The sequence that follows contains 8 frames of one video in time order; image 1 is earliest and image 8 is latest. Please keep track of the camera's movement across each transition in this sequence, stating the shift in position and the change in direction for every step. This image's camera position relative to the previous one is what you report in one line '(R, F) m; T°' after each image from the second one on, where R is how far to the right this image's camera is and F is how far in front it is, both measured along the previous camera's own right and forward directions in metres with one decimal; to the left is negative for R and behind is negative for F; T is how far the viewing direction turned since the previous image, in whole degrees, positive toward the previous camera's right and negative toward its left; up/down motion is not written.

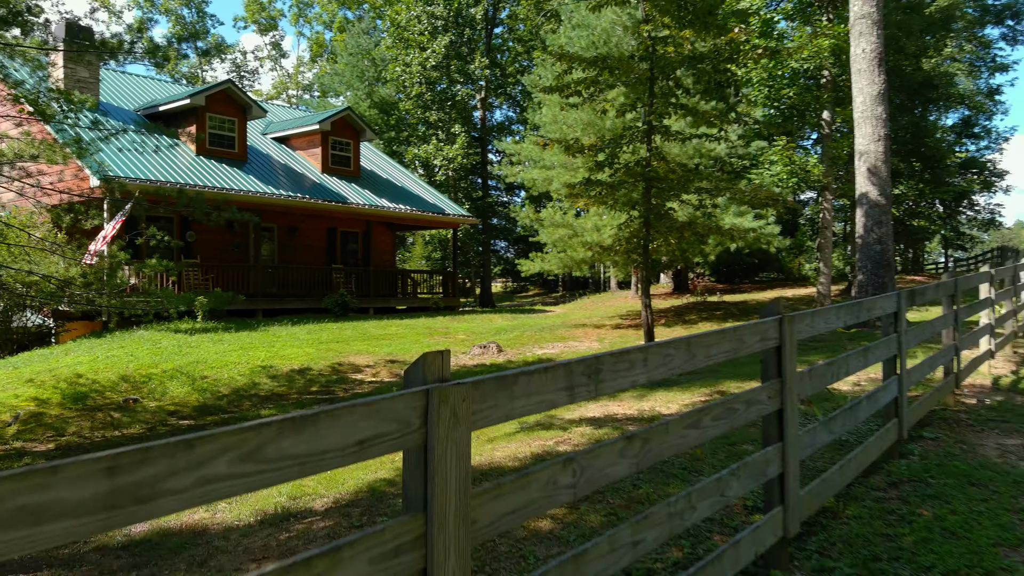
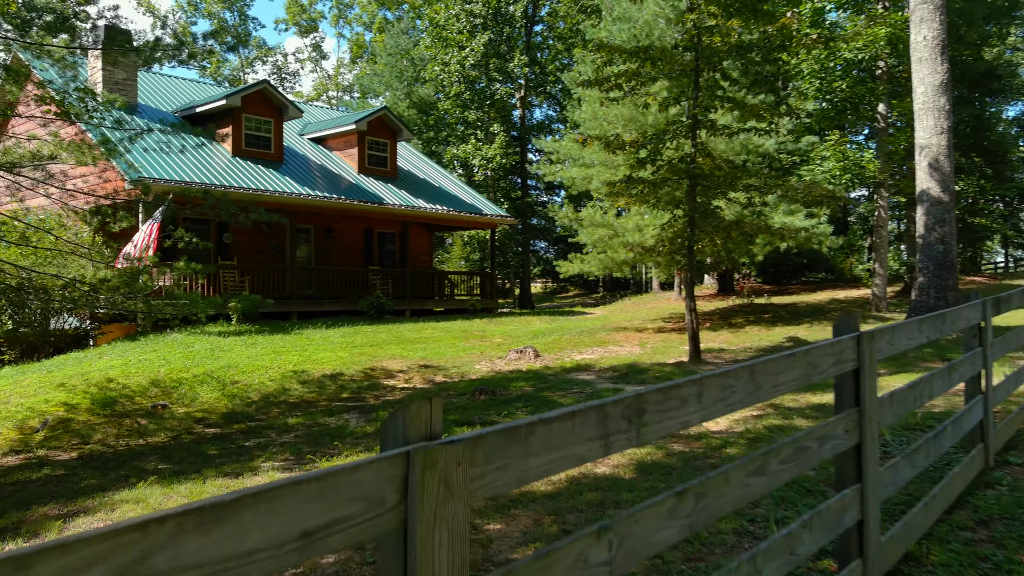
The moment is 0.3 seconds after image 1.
(0.0, +0.4) m; -3°
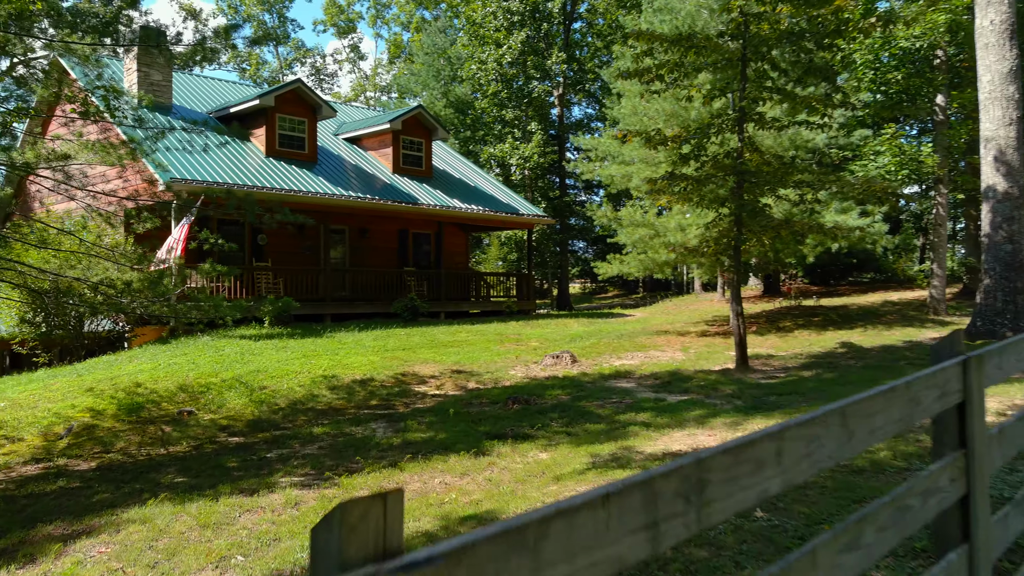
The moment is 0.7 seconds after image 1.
(0.0, +0.4) m; -3°
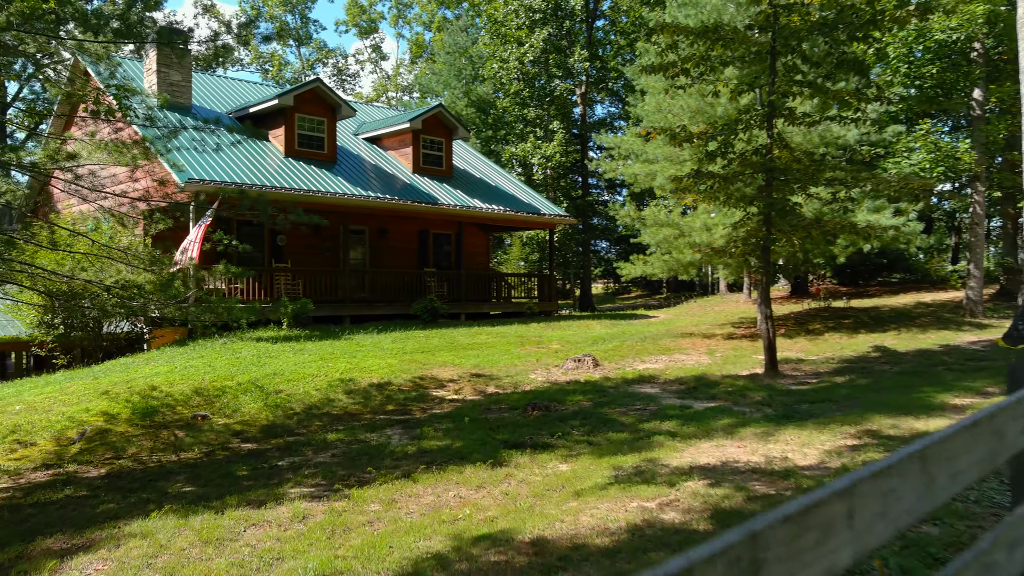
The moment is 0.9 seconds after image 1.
(0.0, +0.3) m; -2°
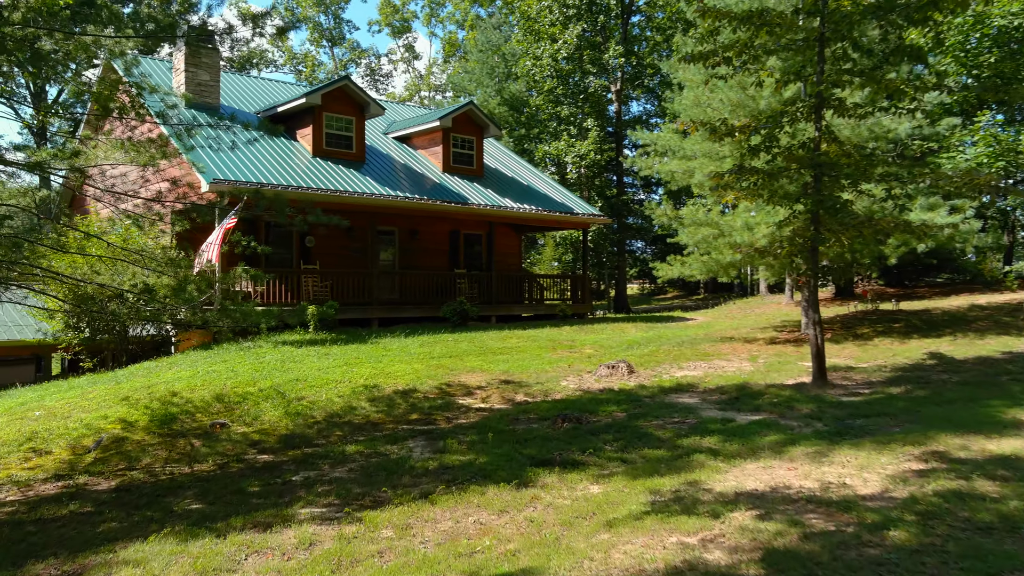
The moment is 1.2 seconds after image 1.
(+0.1, +0.4) m; -3°
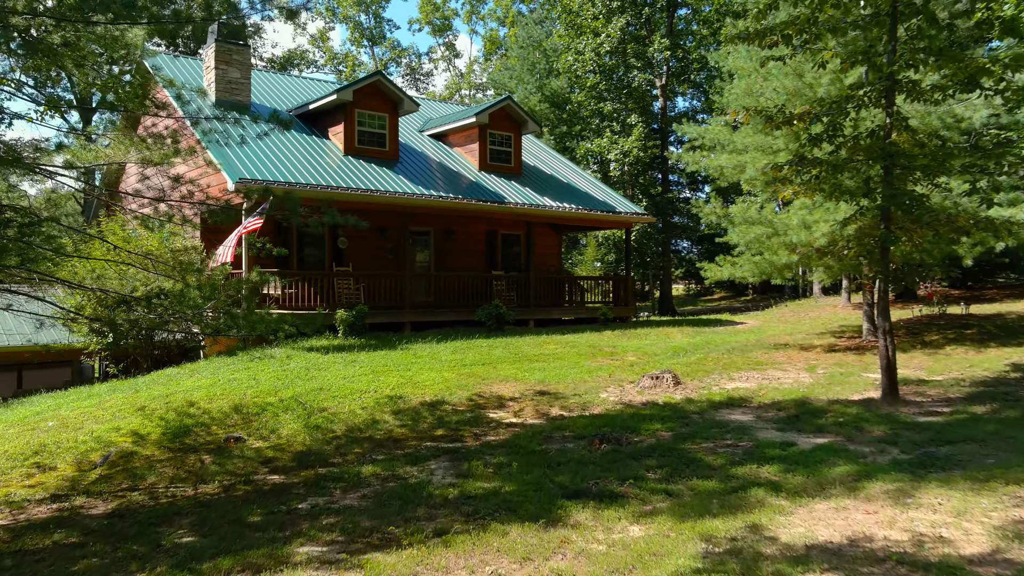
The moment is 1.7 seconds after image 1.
(+0.1, +0.7) m; -3°
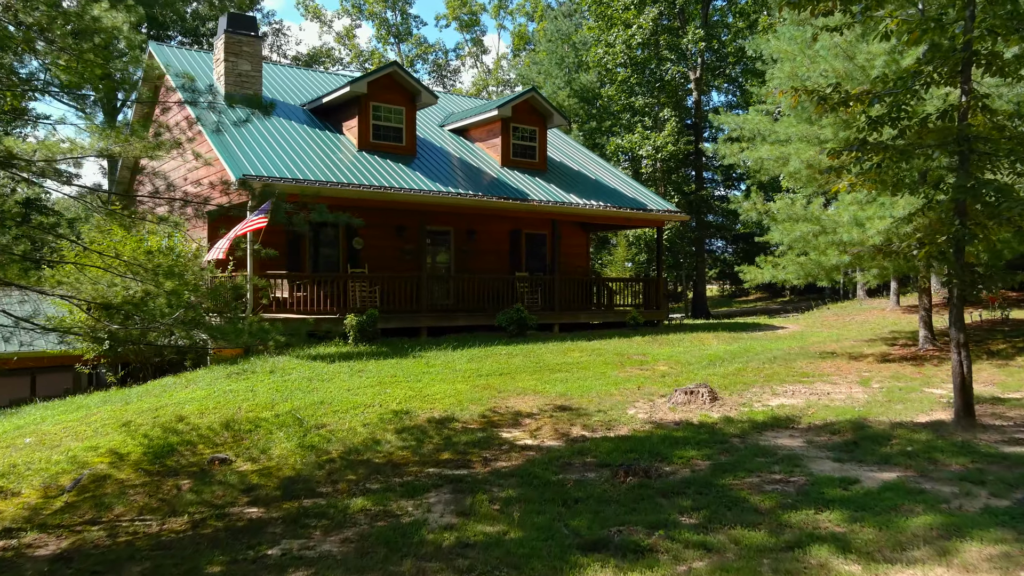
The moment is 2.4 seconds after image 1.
(+0.1, +0.9) m; -2°
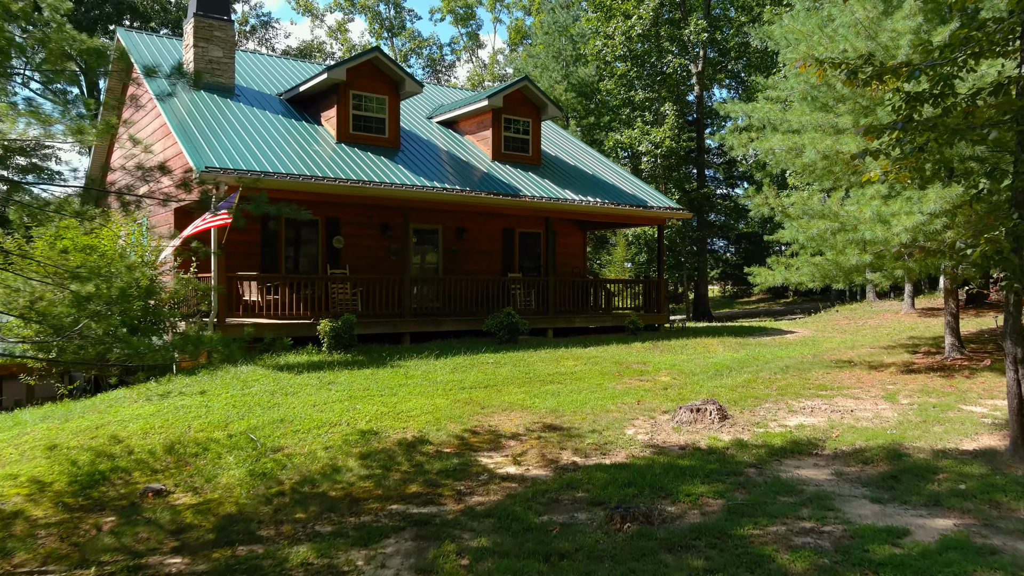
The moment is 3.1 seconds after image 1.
(+0.2, +0.9) m; 0°
